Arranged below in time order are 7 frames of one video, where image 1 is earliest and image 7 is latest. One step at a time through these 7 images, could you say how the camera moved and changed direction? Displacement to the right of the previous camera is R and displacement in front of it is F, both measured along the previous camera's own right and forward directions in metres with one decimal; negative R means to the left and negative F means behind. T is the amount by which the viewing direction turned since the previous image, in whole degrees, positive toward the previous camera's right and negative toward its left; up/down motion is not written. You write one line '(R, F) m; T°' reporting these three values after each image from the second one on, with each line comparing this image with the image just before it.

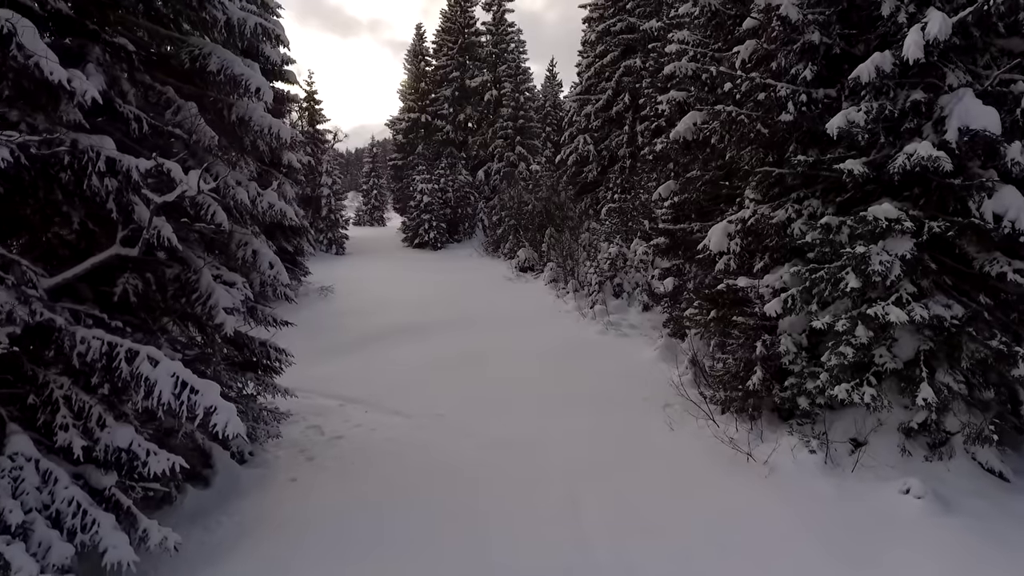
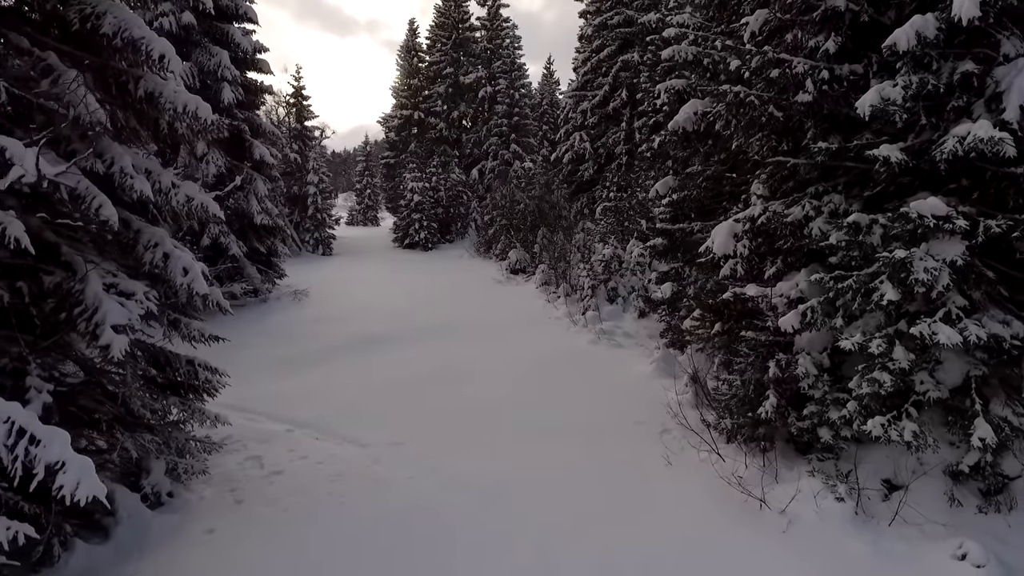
(+0.3, +1.0) m; 0°
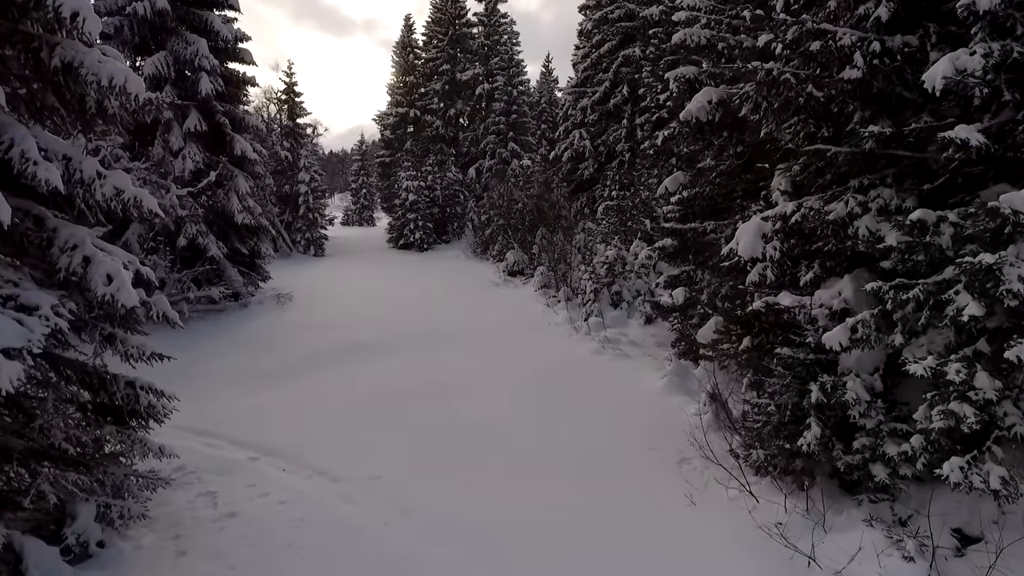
(0.0, +0.8) m; 0°
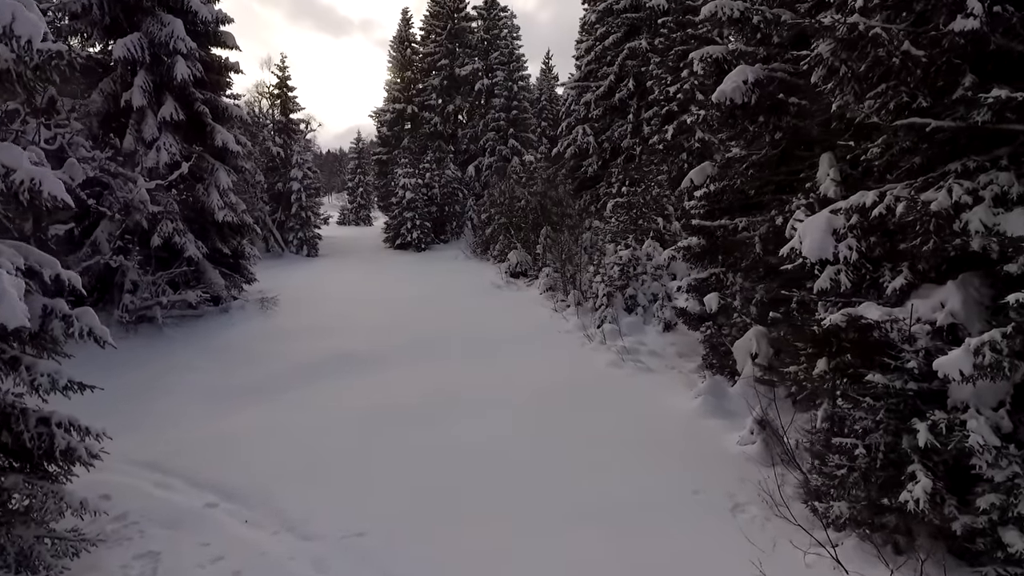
(-0.1, +1.0) m; 0°
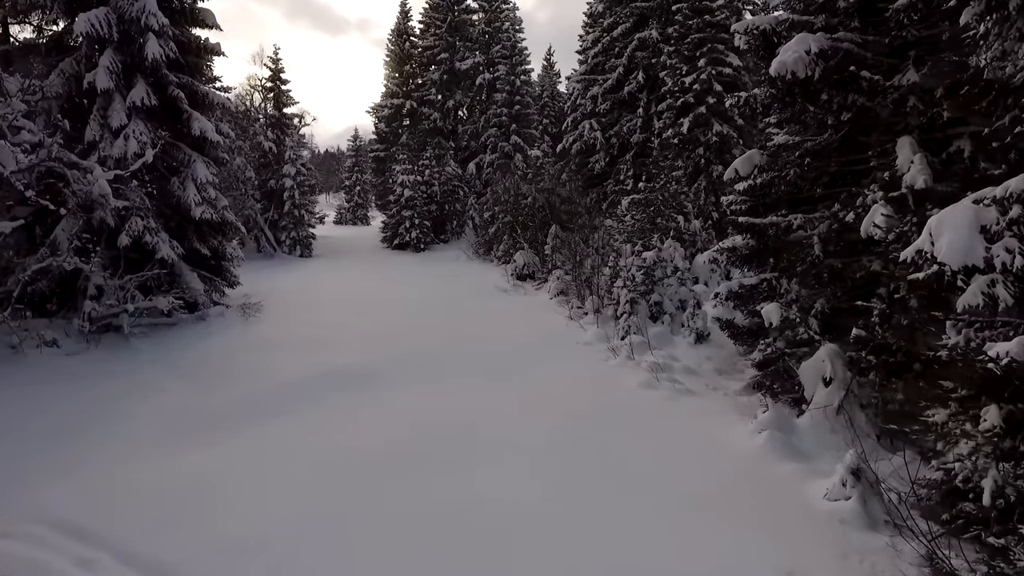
(-0.2, +1.2) m; 0°
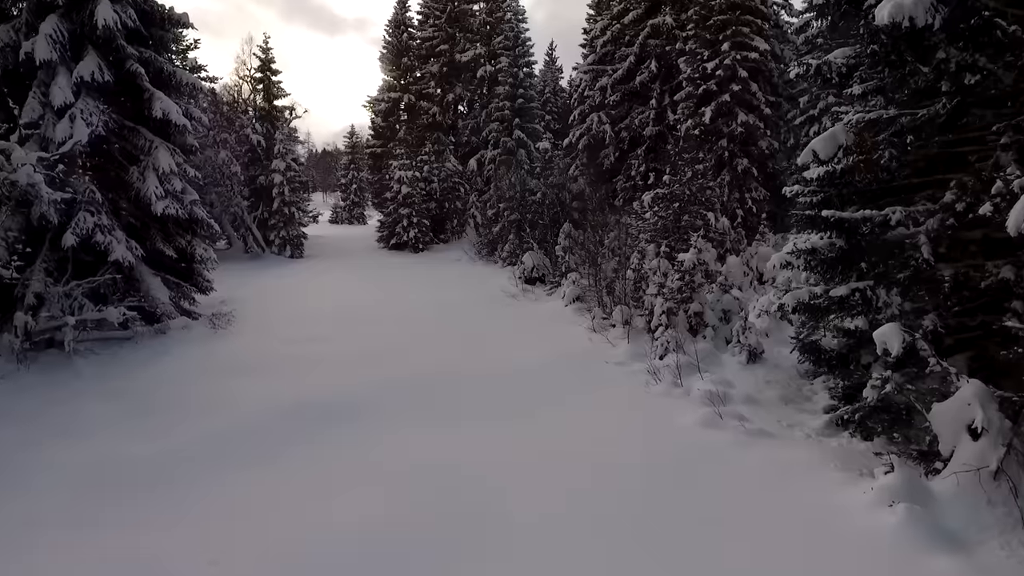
(-0.2, +1.5) m; 0°
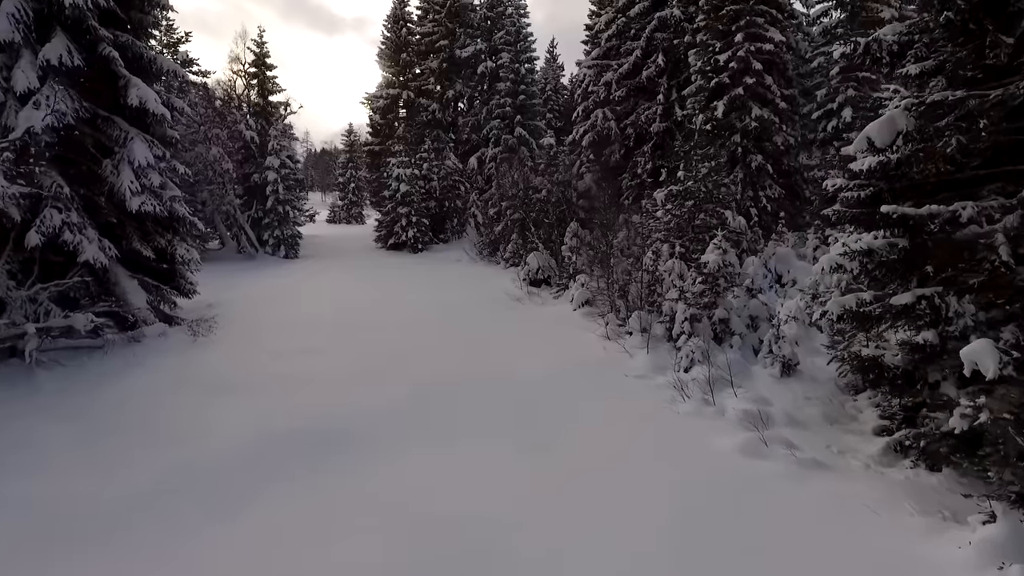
(-0.1, +0.7) m; 0°
